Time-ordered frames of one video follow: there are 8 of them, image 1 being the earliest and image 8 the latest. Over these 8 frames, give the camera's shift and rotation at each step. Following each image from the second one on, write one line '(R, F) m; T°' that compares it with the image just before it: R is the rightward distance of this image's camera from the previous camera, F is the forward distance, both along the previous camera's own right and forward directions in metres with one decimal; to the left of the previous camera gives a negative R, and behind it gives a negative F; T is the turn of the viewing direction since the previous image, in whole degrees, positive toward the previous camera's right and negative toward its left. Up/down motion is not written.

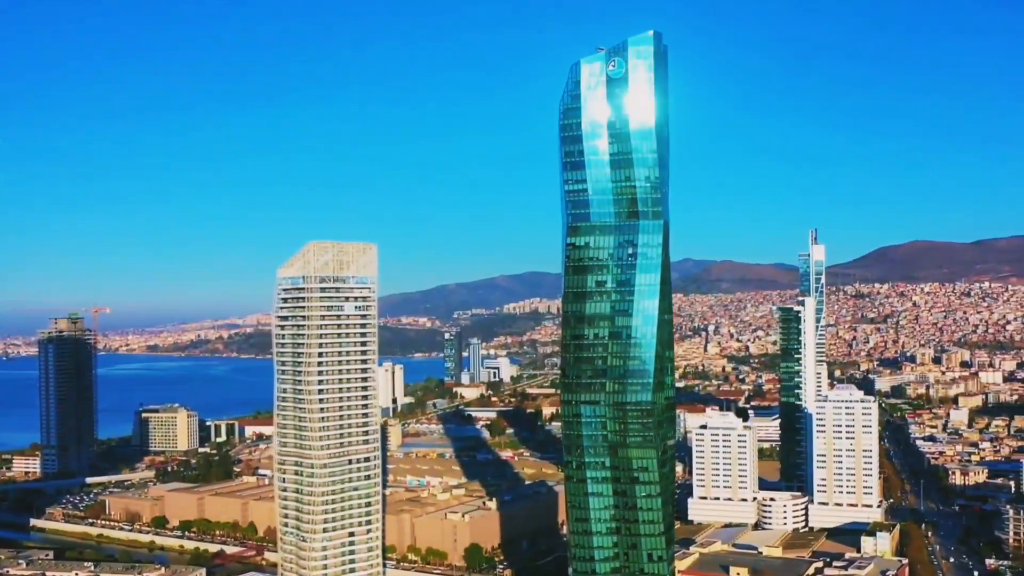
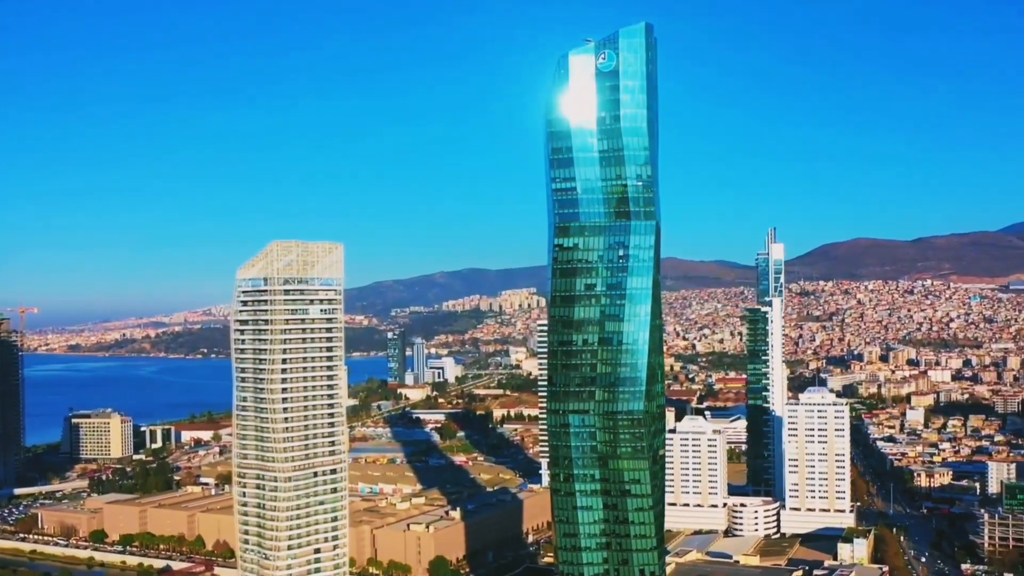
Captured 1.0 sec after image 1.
(-1.7, +1.6) m; +4°
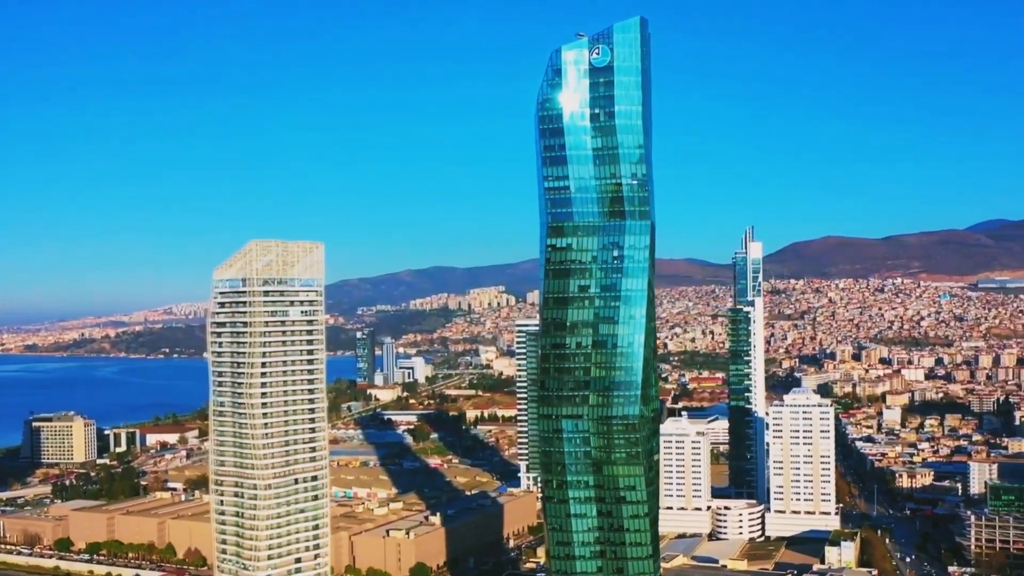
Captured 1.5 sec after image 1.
(-0.8, +0.8) m; +2°
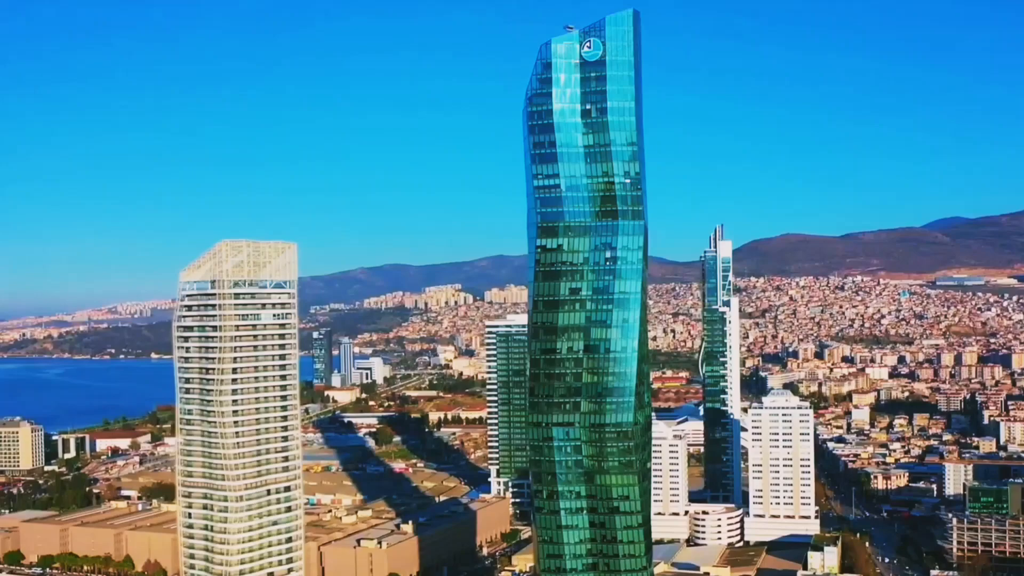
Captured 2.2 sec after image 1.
(-1.1, +1.2) m; +3°
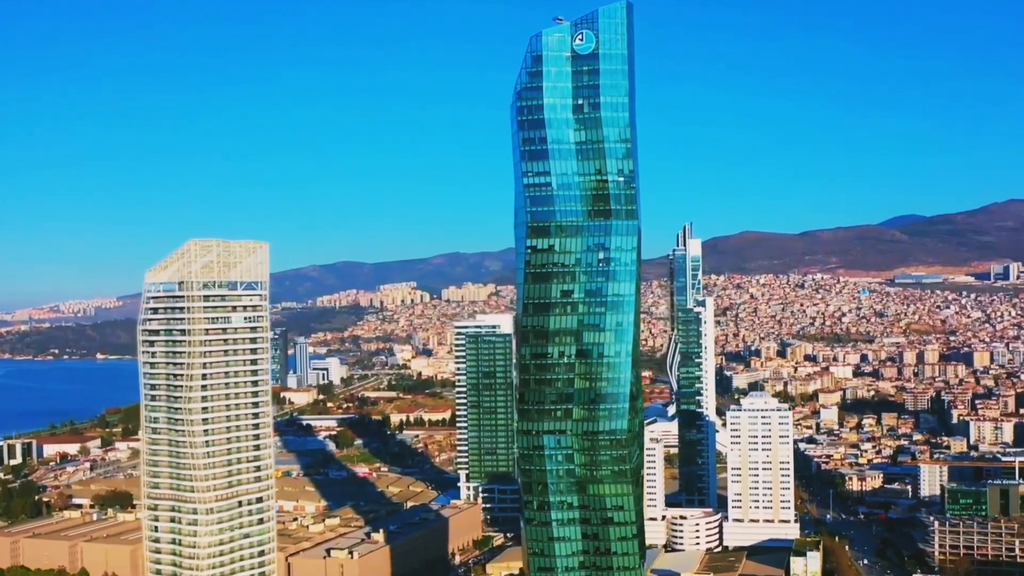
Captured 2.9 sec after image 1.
(-1.1, +1.2) m; +3°
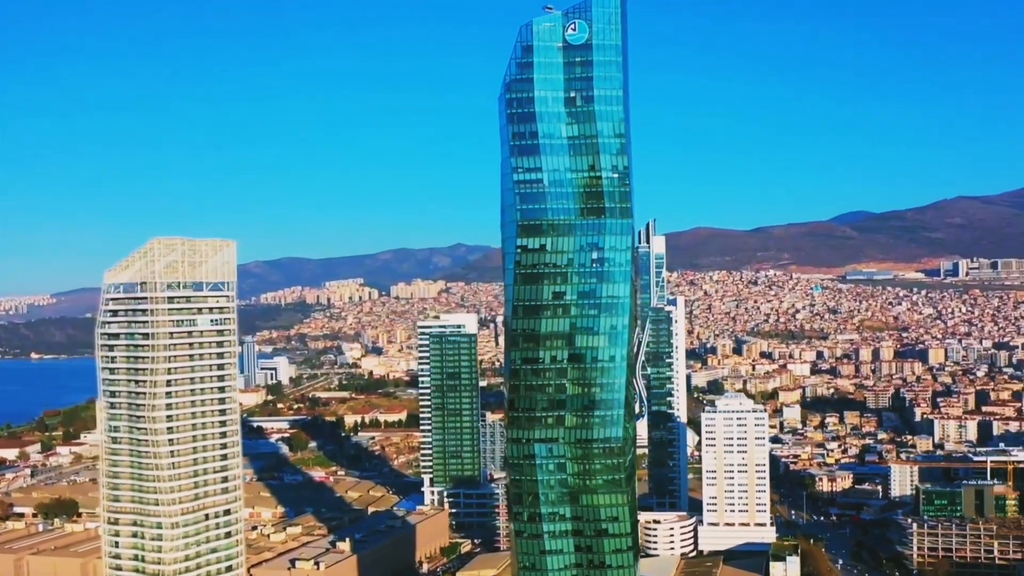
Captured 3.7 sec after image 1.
(-1.2, +1.3) m; +3°
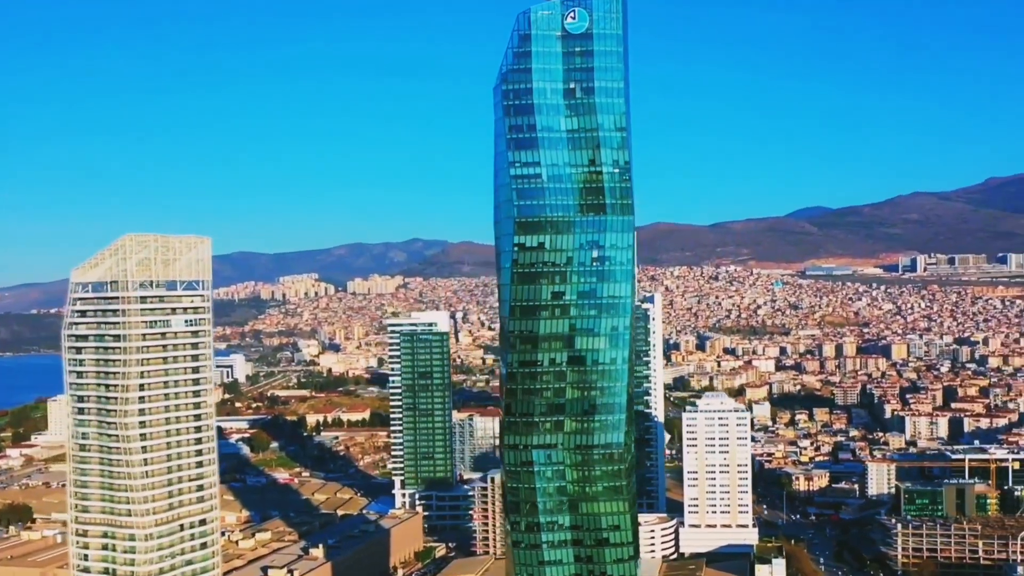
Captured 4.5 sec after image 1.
(-1.1, +1.1) m; +3°
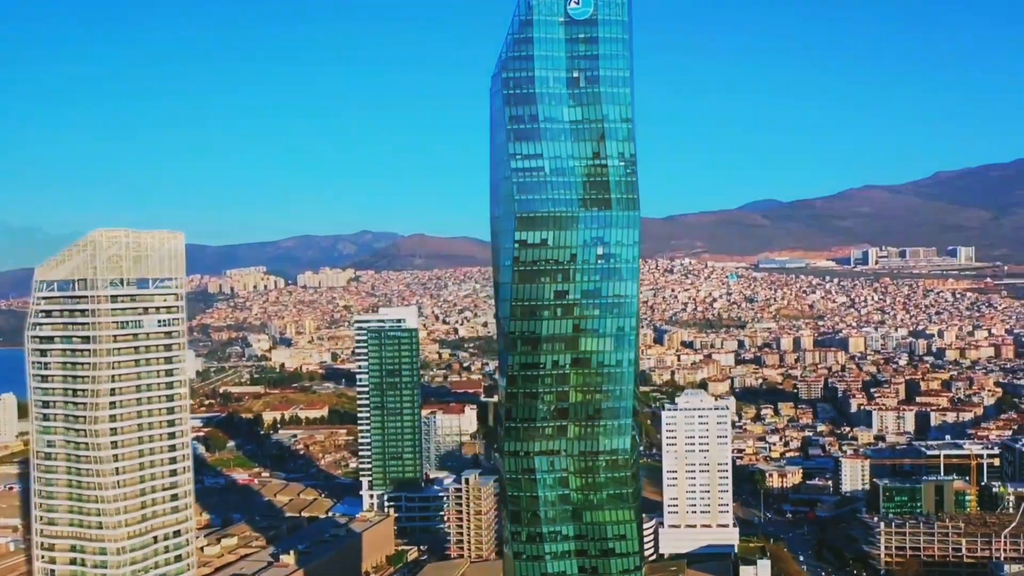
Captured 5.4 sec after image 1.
(-1.3, +1.1) m; +3°
